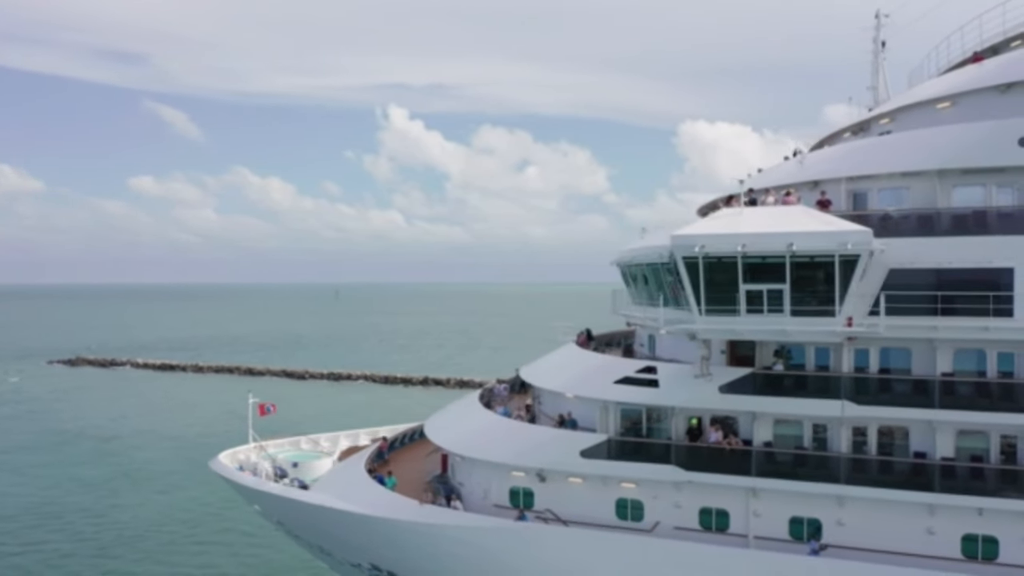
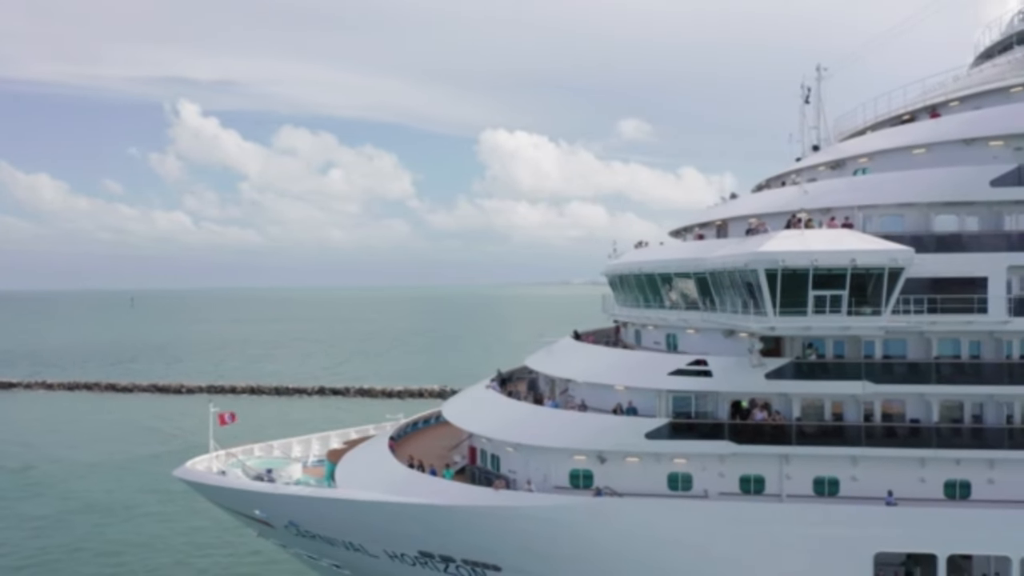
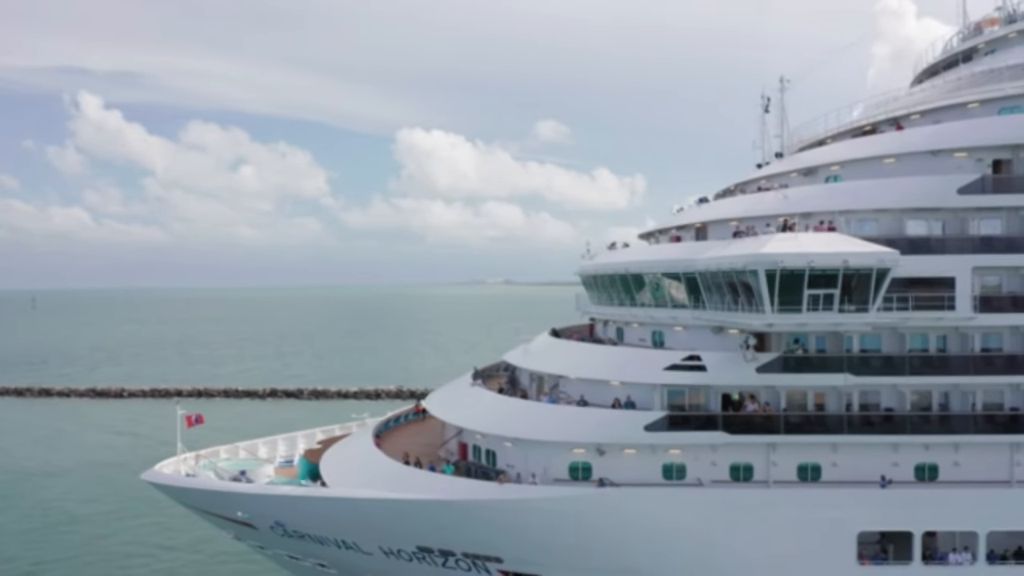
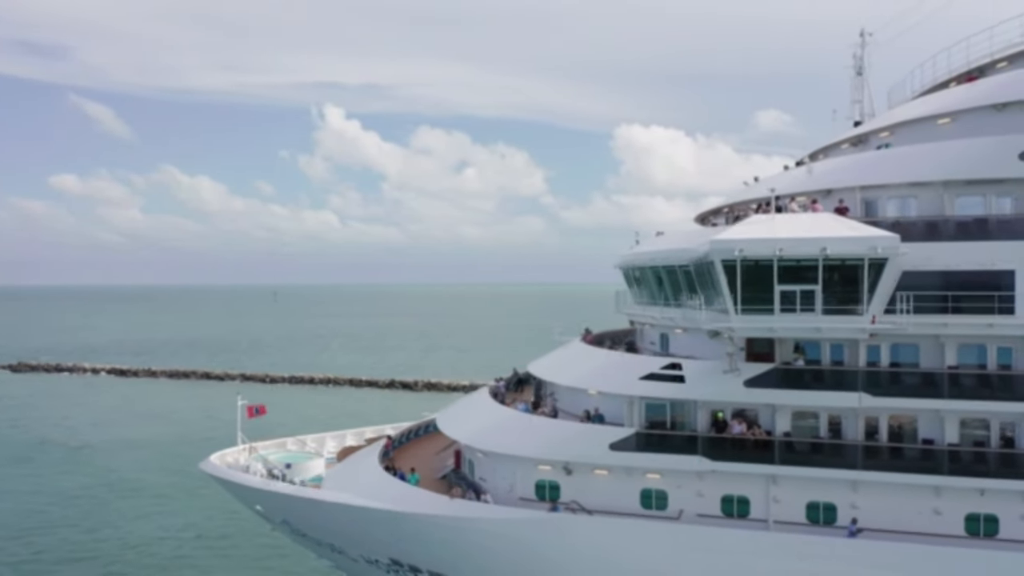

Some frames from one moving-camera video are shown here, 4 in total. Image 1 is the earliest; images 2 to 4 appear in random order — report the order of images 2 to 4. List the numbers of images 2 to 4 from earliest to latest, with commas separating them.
4, 2, 3
